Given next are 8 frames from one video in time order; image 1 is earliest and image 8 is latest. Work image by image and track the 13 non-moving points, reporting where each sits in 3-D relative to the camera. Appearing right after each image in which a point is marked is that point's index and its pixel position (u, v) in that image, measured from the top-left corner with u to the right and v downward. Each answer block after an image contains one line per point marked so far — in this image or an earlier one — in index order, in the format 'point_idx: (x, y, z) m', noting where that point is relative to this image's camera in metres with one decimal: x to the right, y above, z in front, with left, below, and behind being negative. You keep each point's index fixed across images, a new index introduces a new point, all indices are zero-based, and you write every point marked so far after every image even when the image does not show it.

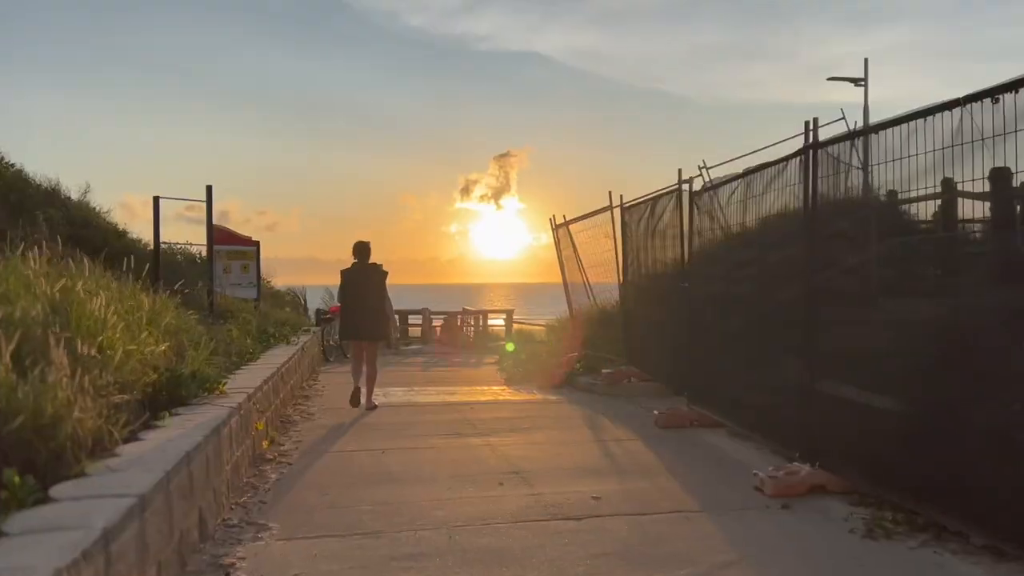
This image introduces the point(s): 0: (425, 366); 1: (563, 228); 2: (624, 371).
0: (-1.6, -1.5, +15.2) m
1: (+0.8, +1.0, +13.4) m
2: (+1.4, -1.0, +9.8) m
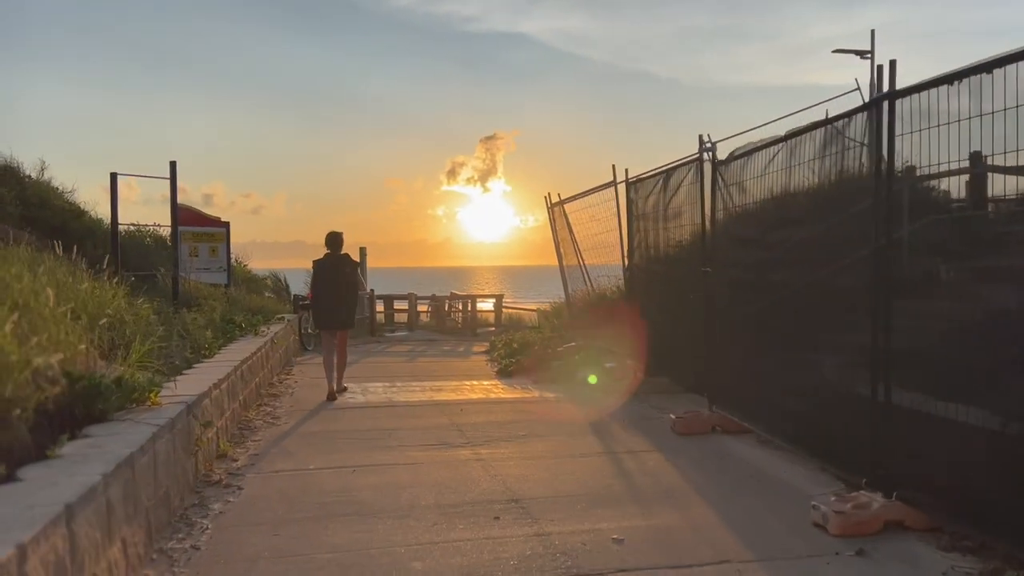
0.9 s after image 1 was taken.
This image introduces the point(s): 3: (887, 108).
0: (-1.8, -1.2, +14.2) m
1: (+0.7, +1.2, +12.4) m
2: (+1.3, -0.8, +8.8) m
3: (+2.1, +1.0, +4.4) m
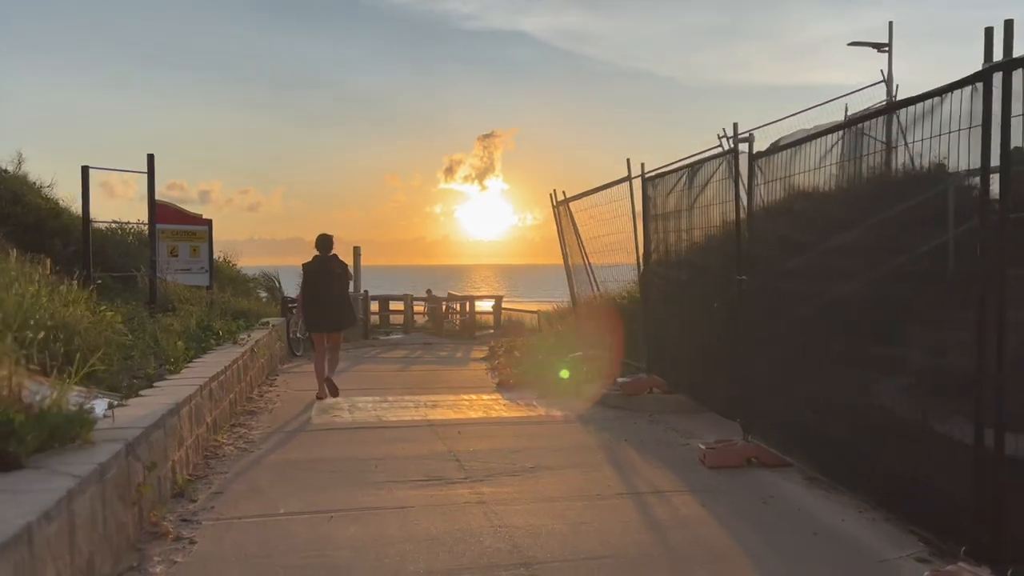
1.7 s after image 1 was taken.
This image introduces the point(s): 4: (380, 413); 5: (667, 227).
0: (-1.8, -1.2, +13.4) m
1: (+0.7, +1.2, +11.5) m
2: (+1.3, -0.9, +8.0) m
3: (+2.1, +0.9, +3.6) m
4: (-1.3, -1.2, +7.9) m
5: (+1.5, +0.6, +7.7) m
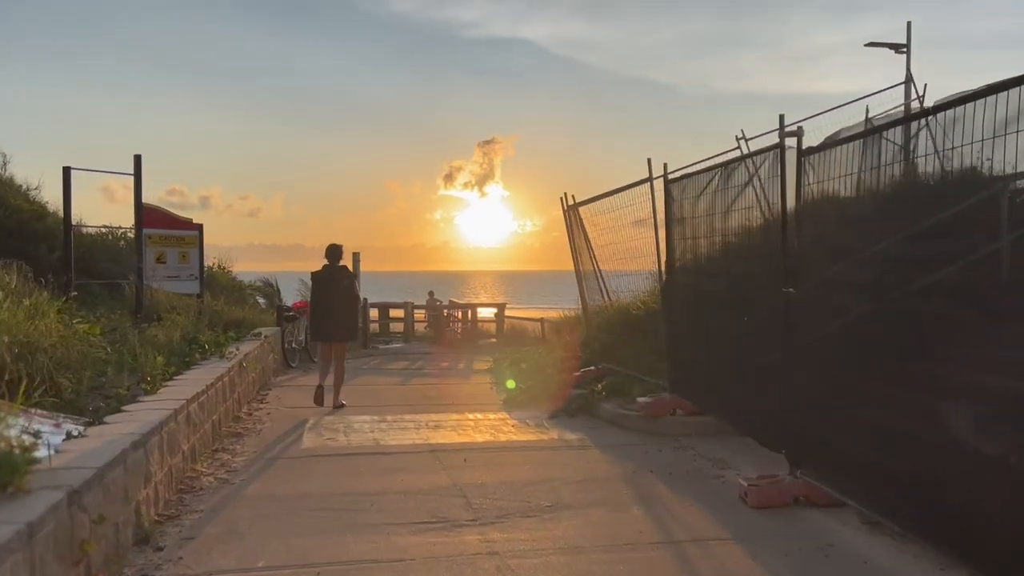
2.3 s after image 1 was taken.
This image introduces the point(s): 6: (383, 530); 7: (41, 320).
0: (-1.7, -1.4, +12.7) m
1: (+0.8, +1.0, +10.9) m
2: (+1.4, -1.0, +7.3) m
3: (+2.2, +0.8, +2.9) m
4: (-1.2, -1.3, +7.2) m
5: (+1.6, +0.5, +7.1) m
6: (-0.7, -1.3, +4.4) m
7: (-3.8, -0.3, +6.5) m
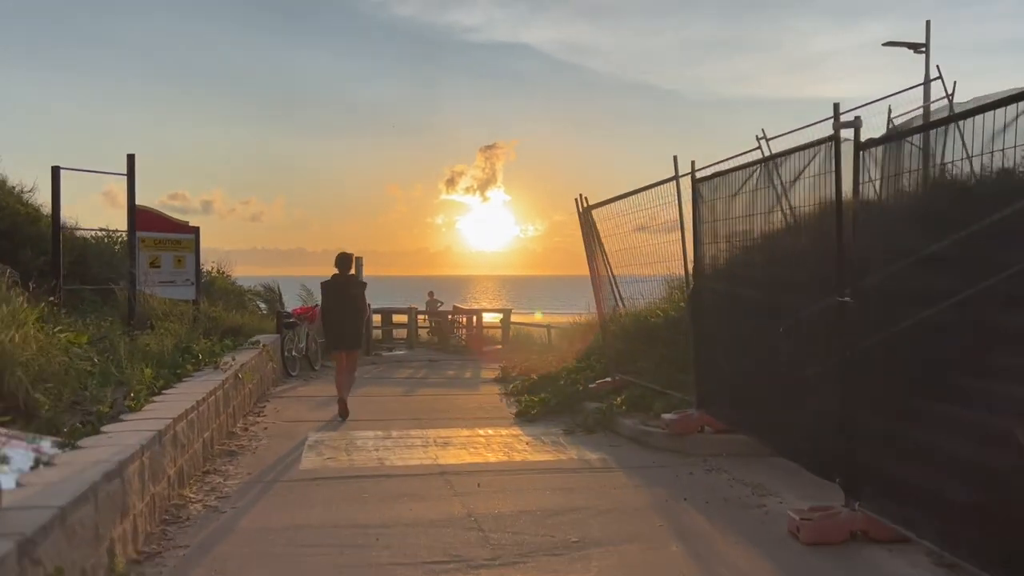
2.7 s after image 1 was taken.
0: (-1.5, -1.4, +12.2) m
1: (+1.0, +1.0, +10.4) m
2: (+1.5, -1.1, +6.8) m
3: (+2.3, +0.8, +2.4) m
4: (-1.1, -1.4, +6.7) m
5: (+1.7, +0.4, +6.5) m
6: (-0.6, -1.4, +3.9) m
7: (-3.6, -0.3, +6.0) m
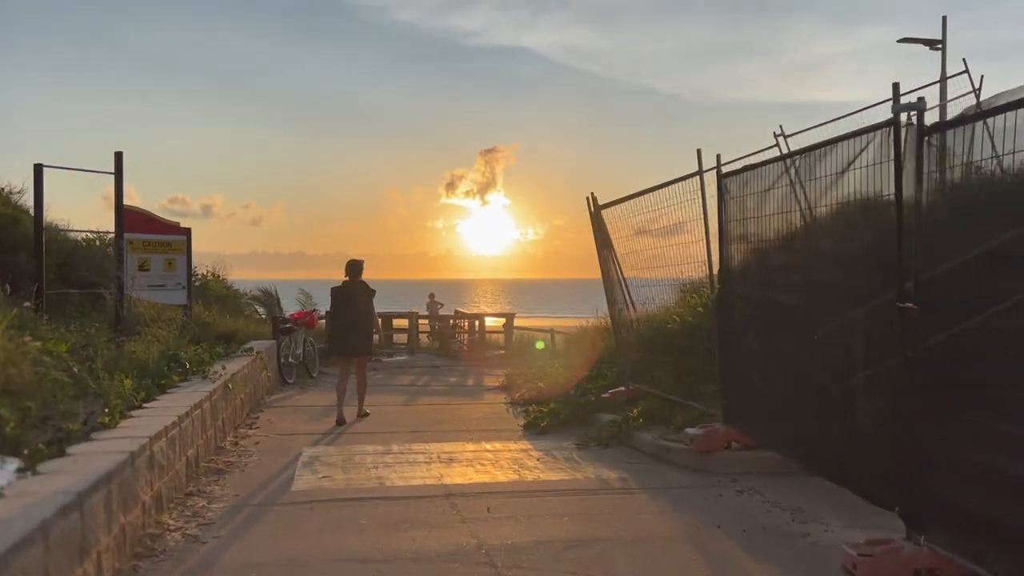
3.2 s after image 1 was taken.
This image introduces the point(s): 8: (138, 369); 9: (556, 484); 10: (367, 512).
0: (-1.5, -1.5, +11.6) m
1: (+1.0, +0.9, +9.9) m
2: (+1.6, -1.1, +6.3) m
3: (+2.4, +0.8, +1.9) m
4: (-1.0, -1.4, +6.2) m
5: (+1.8, +0.4, +6.0) m
6: (-0.5, -1.4, +3.4) m
7: (-3.6, -0.3, +5.5) m
8: (-3.3, -0.7, +7.2) m
9: (+0.3, -1.4, +5.7) m
10: (-0.9, -1.4, +5.0) m
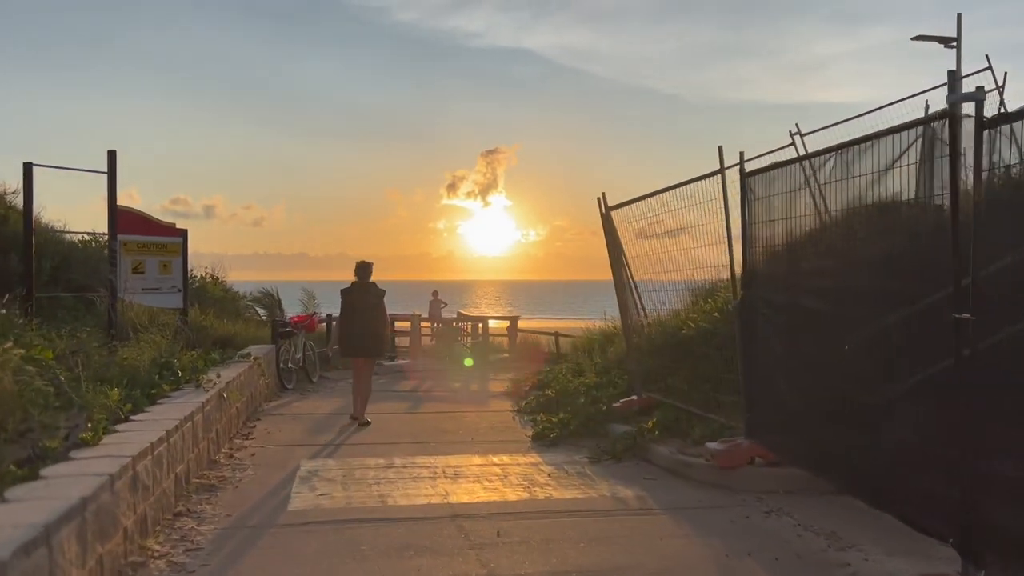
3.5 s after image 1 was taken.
0: (-1.4, -1.5, +11.3) m
1: (+1.1, +0.9, +9.5) m
2: (+1.7, -1.2, +5.9) m
3: (+2.5, +0.7, +1.5) m
4: (-0.9, -1.4, +5.8) m
5: (+1.9, +0.3, +5.7) m
6: (-0.4, -1.4, +3.0) m
7: (-3.5, -0.4, +5.1) m
8: (-3.2, -0.7, +6.8) m
9: (+0.4, -1.4, +5.4) m
10: (-0.8, -1.4, +4.6) m
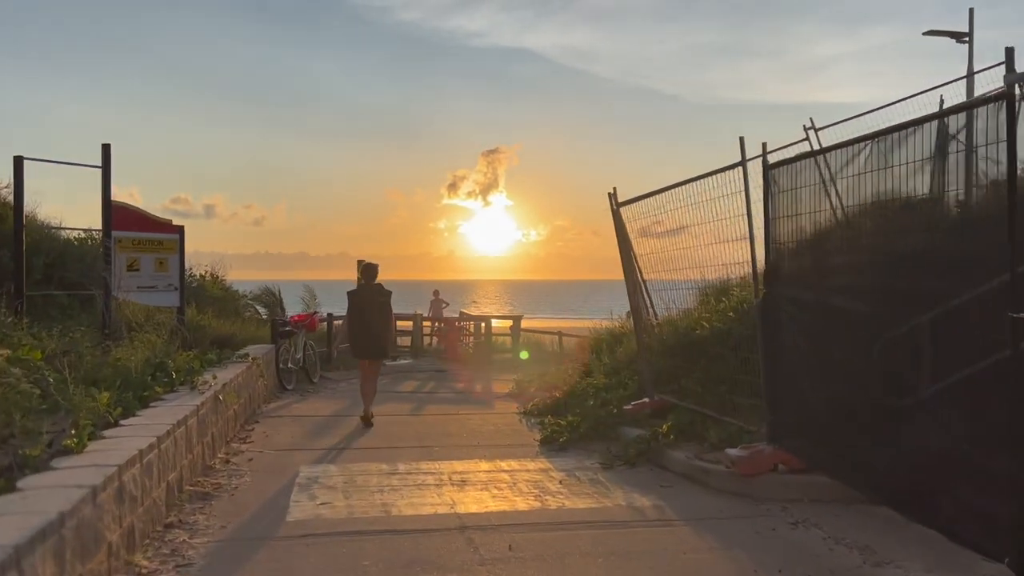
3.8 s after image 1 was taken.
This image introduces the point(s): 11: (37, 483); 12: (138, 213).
0: (-1.3, -1.5, +11.0) m
1: (+1.2, +0.9, +9.2) m
2: (+1.8, -1.1, +5.6) m
3: (+2.5, +0.8, +1.2) m
4: (-0.8, -1.4, +5.5) m
5: (+2.0, +0.3, +5.4) m
6: (-0.4, -1.4, +2.7) m
7: (-3.4, -0.4, +4.8) m
8: (-3.2, -0.7, +6.5) m
9: (+0.5, -1.4, +5.1) m
10: (-0.8, -1.4, +4.3) m
11: (-2.2, -0.9, +3.7) m
12: (-4.9, +1.0, +10.6) m
